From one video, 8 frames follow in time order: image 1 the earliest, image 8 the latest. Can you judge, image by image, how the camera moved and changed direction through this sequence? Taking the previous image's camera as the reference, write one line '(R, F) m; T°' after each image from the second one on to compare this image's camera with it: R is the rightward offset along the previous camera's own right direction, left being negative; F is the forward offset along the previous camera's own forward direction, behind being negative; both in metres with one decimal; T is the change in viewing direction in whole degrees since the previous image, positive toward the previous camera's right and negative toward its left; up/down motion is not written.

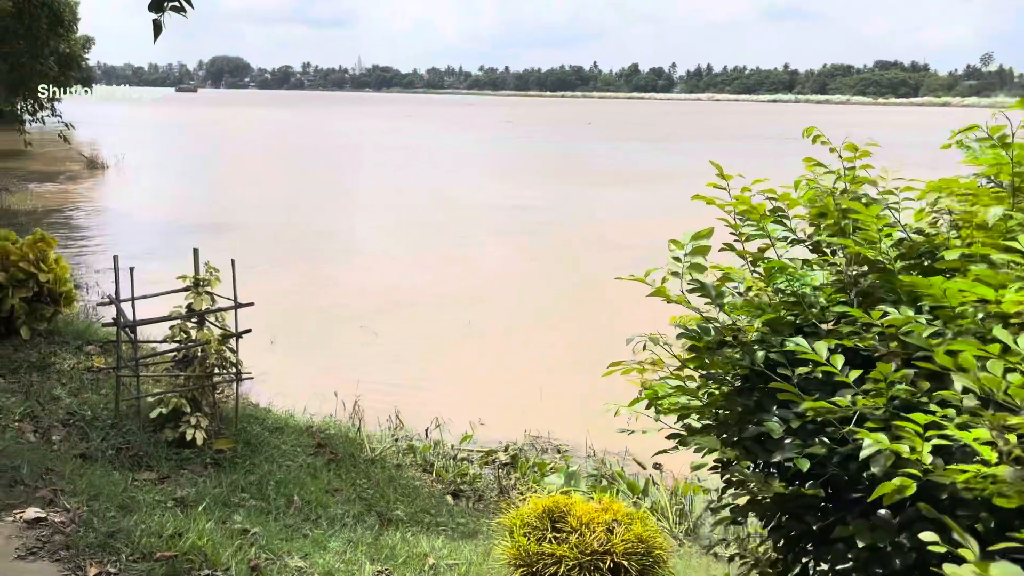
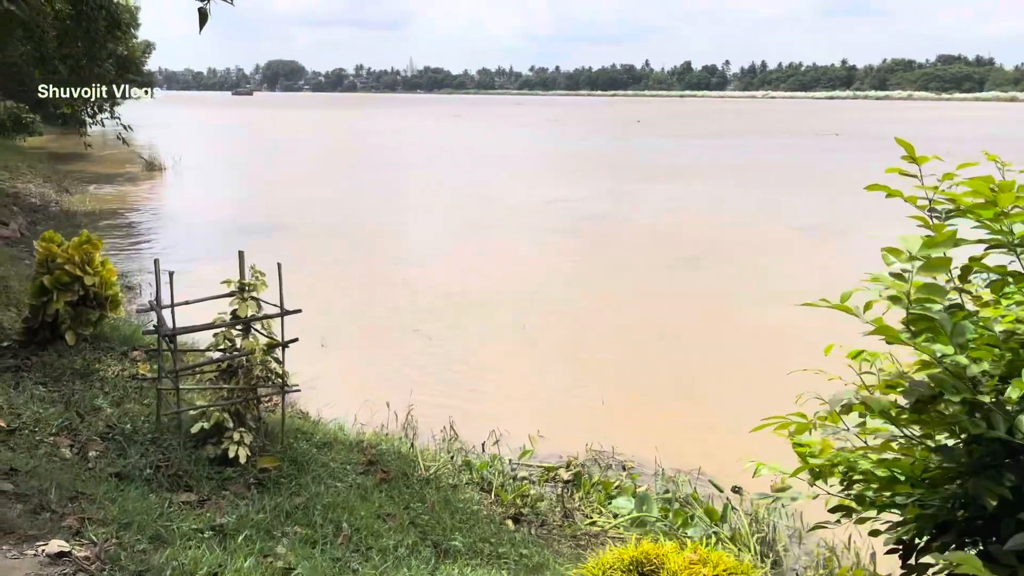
(-0.1, +0.4) m; -4°
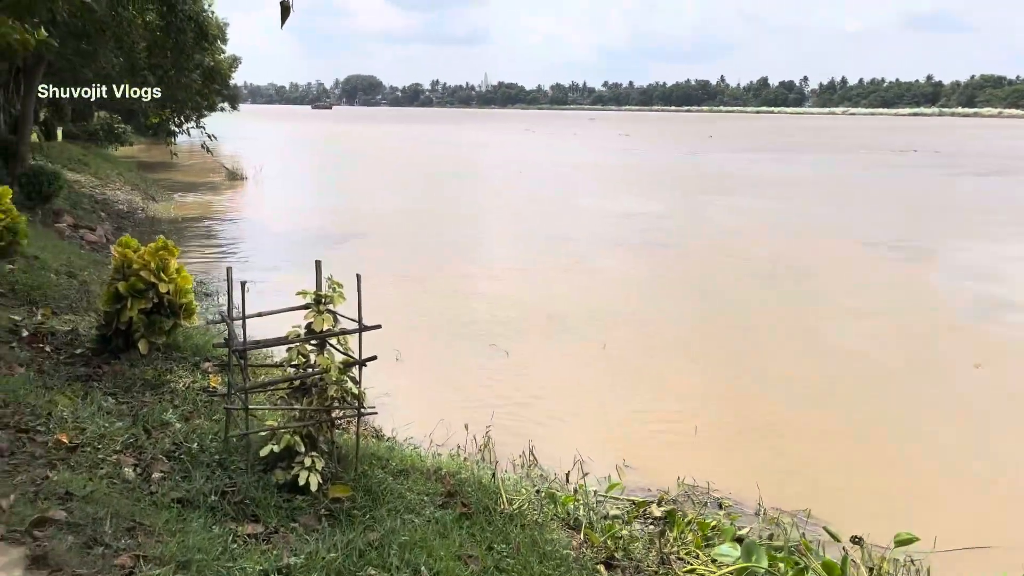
(-0.1, +0.4) m; -5°
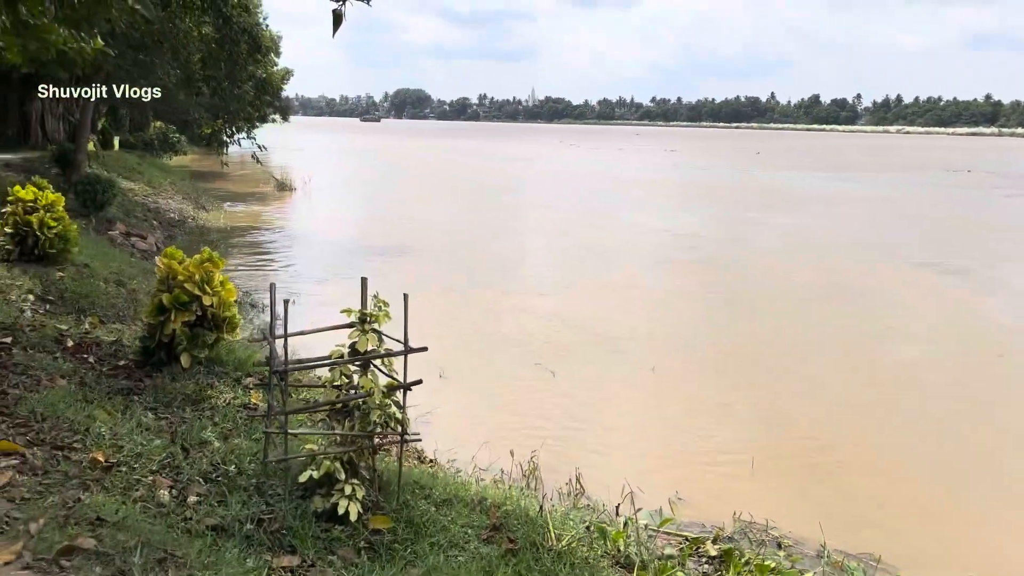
(-0.1, +0.2) m; -3°
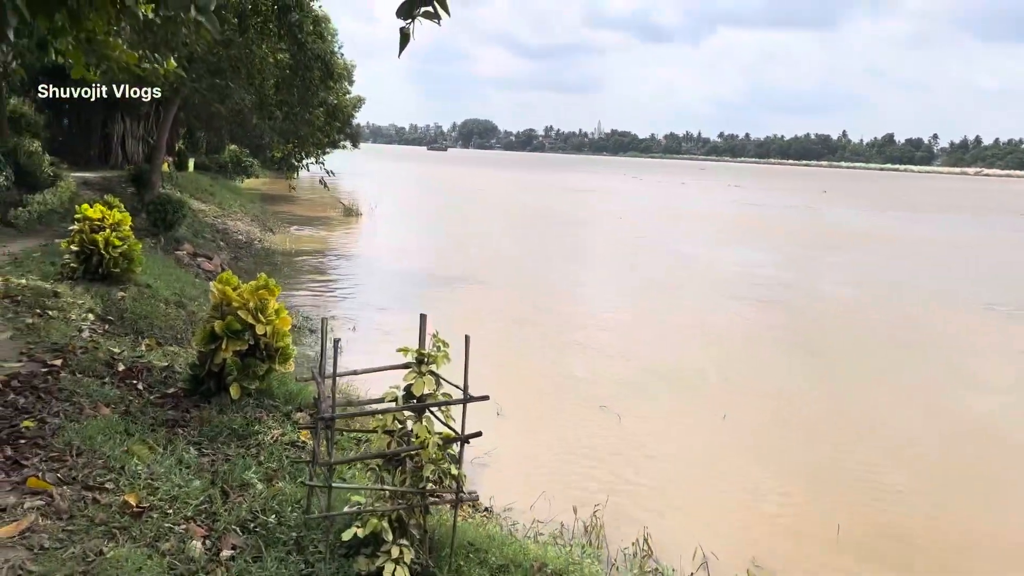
(-0.1, +0.4) m; -4°
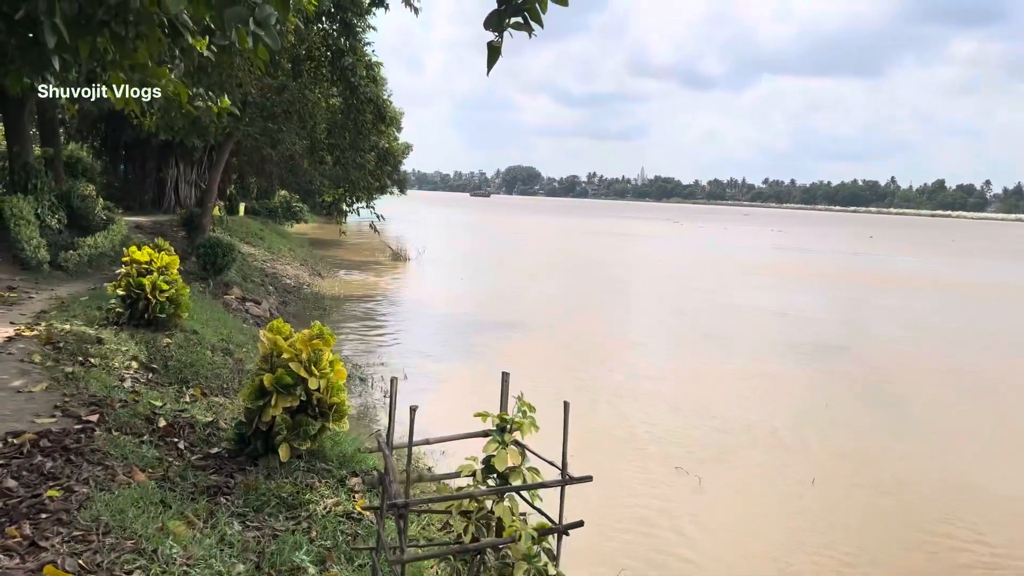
(-0.2, +0.6) m; -3°
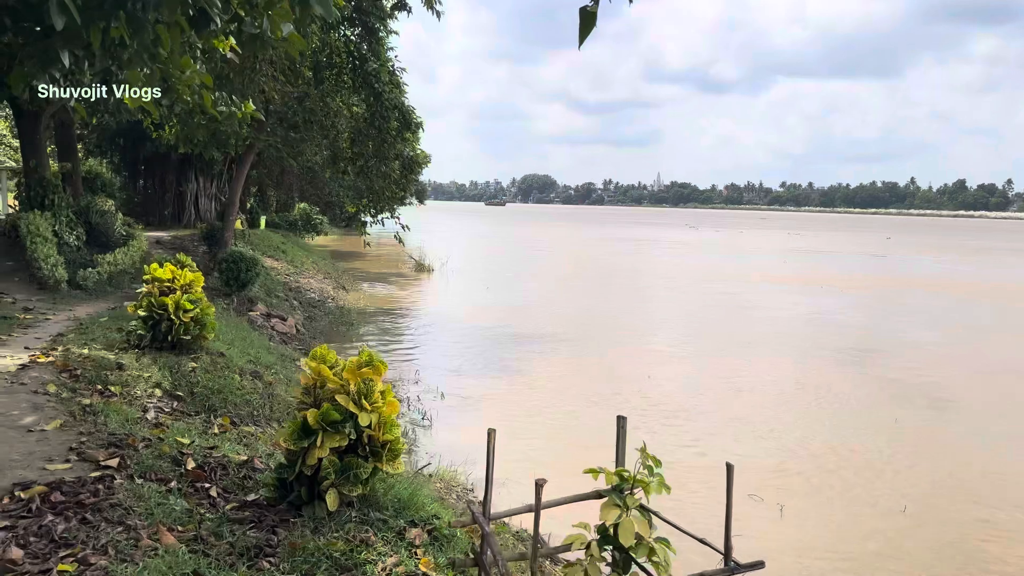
(-0.3, +0.6) m; -1°
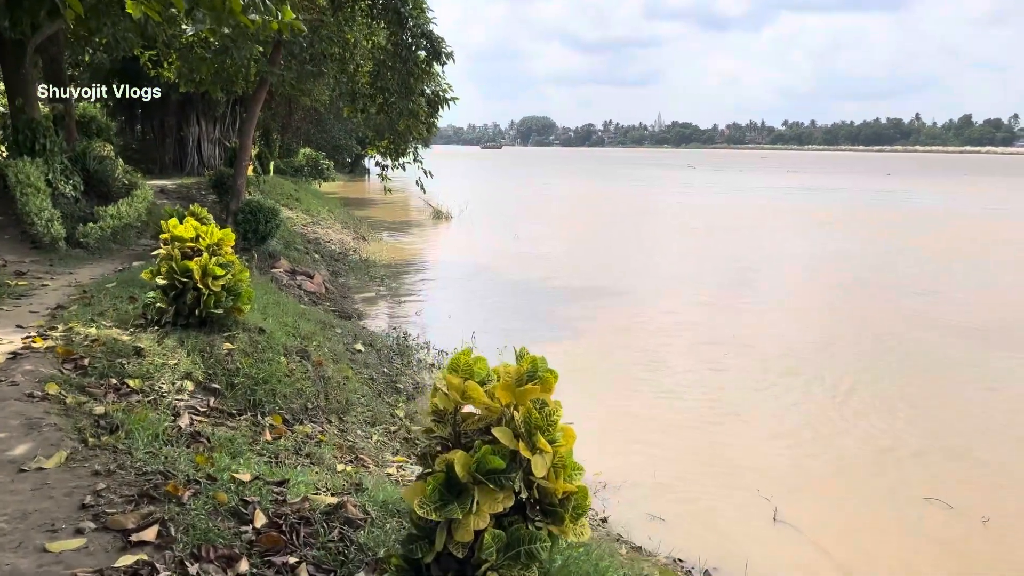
(-0.8, +1.5) m; 0°
